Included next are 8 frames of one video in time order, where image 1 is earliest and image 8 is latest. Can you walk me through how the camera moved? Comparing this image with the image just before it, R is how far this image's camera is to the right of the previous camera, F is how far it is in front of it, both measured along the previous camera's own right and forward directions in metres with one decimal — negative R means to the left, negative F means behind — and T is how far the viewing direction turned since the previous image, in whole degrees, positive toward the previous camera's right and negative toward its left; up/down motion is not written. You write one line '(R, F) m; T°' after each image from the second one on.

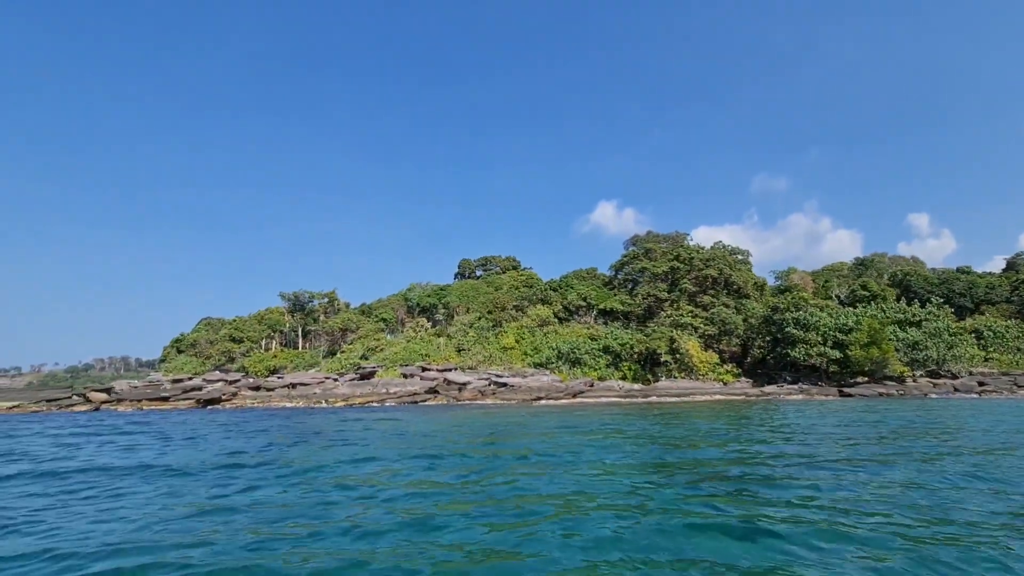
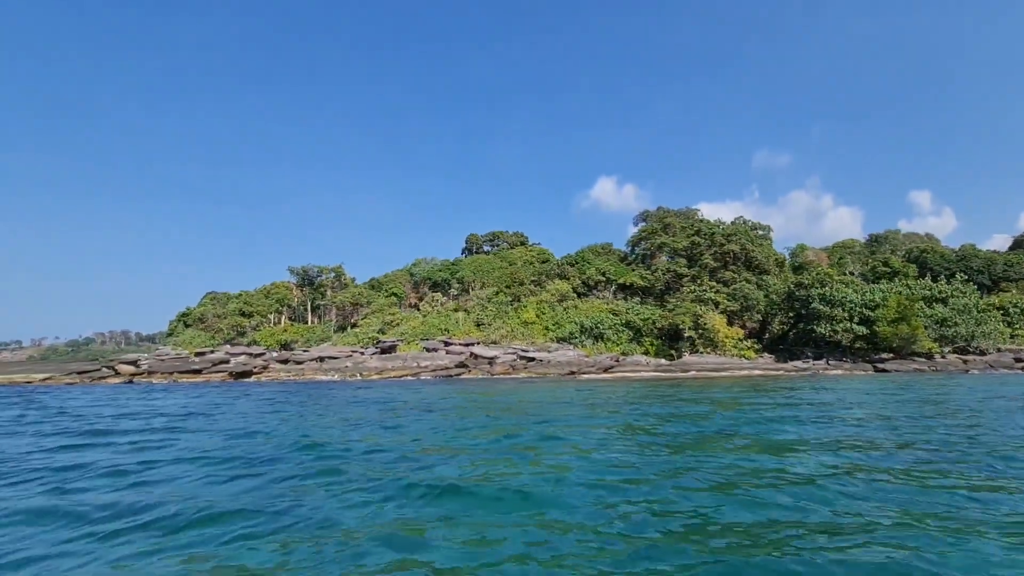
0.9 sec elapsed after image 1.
(-1.3, +0.3) m; 0°
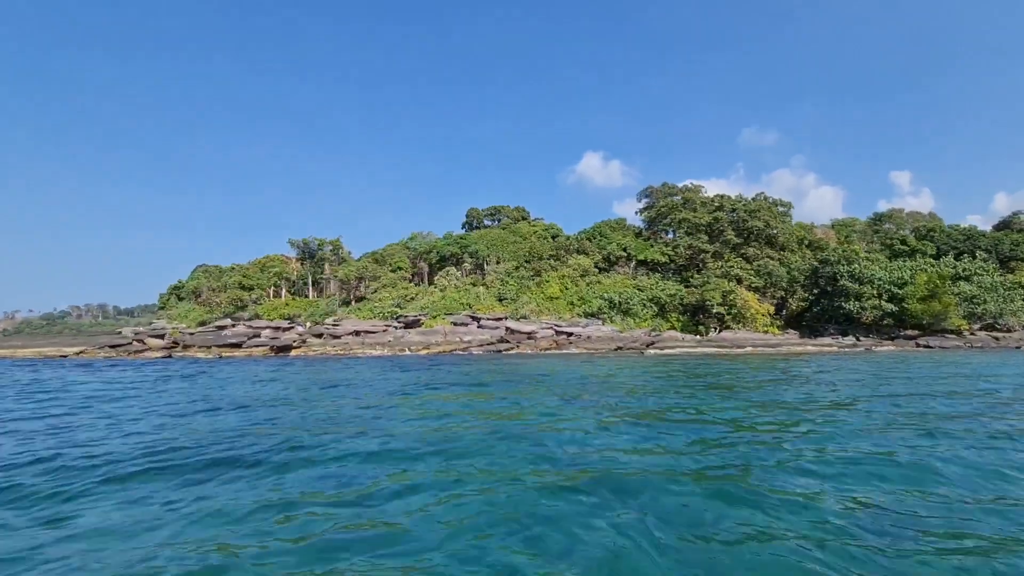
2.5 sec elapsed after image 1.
(-2.3, +0.4) m; +2°
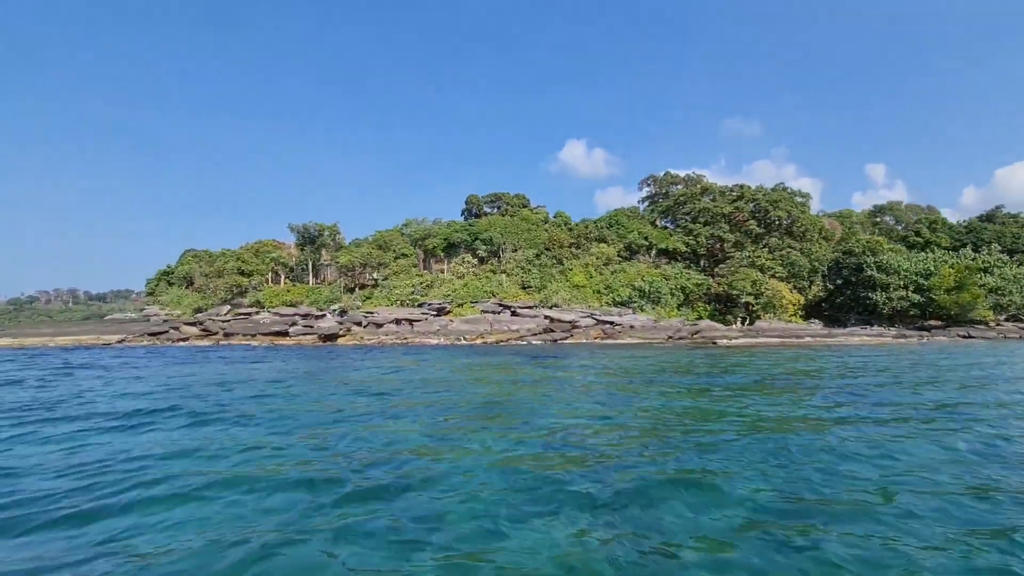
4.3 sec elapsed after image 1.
(-2.6, +0.4) m; +2°
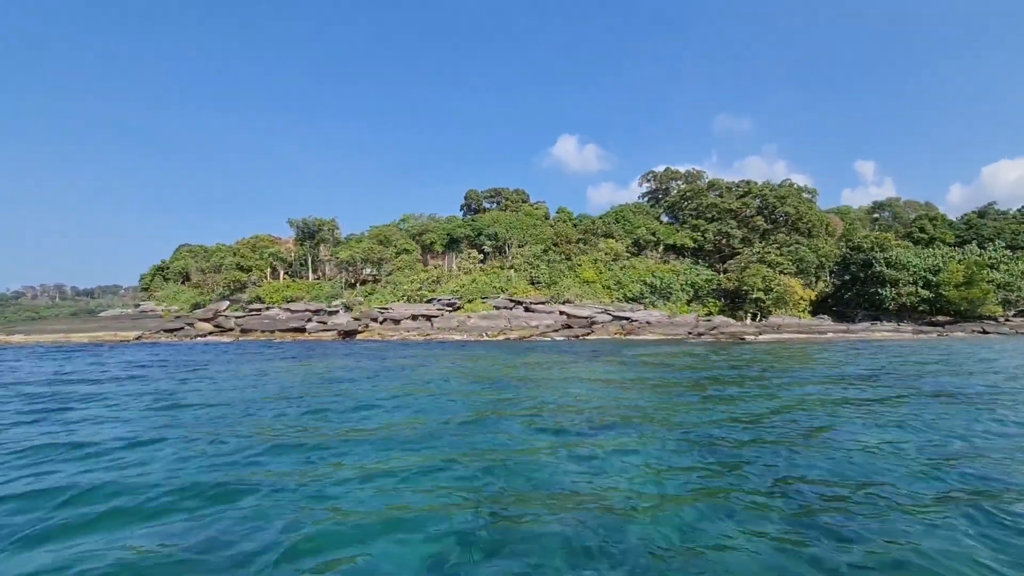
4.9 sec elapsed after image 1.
(-1.0, +0.1) m; +1°
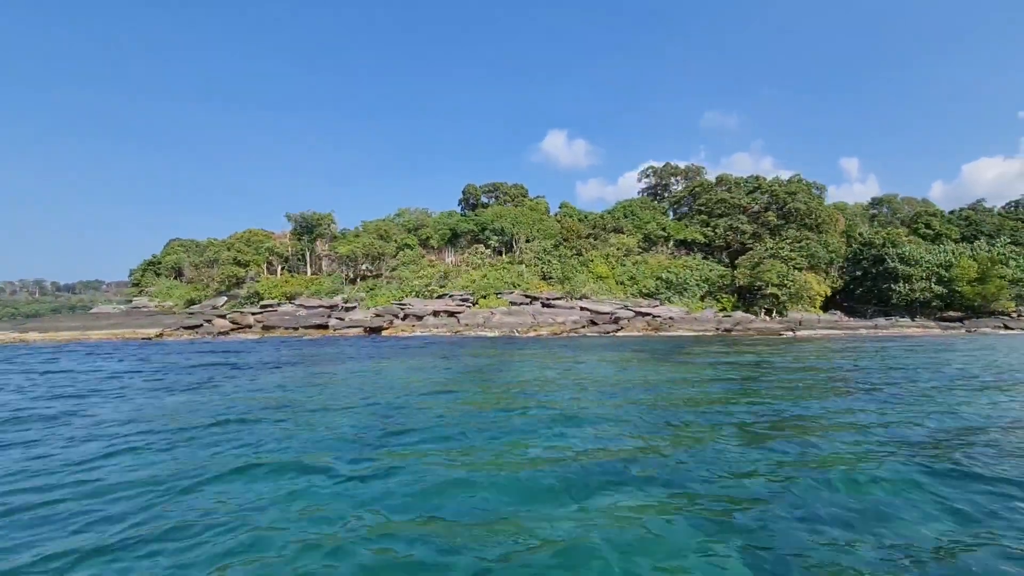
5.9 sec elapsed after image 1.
(-1.4, +0.3) m; +1°
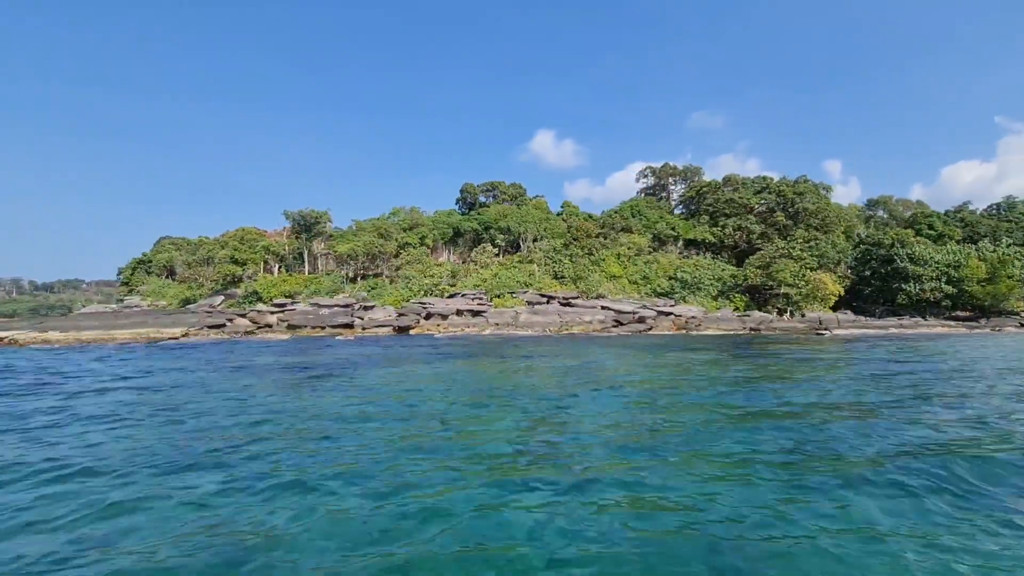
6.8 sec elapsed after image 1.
(-1.5, +0.2) m; +1°
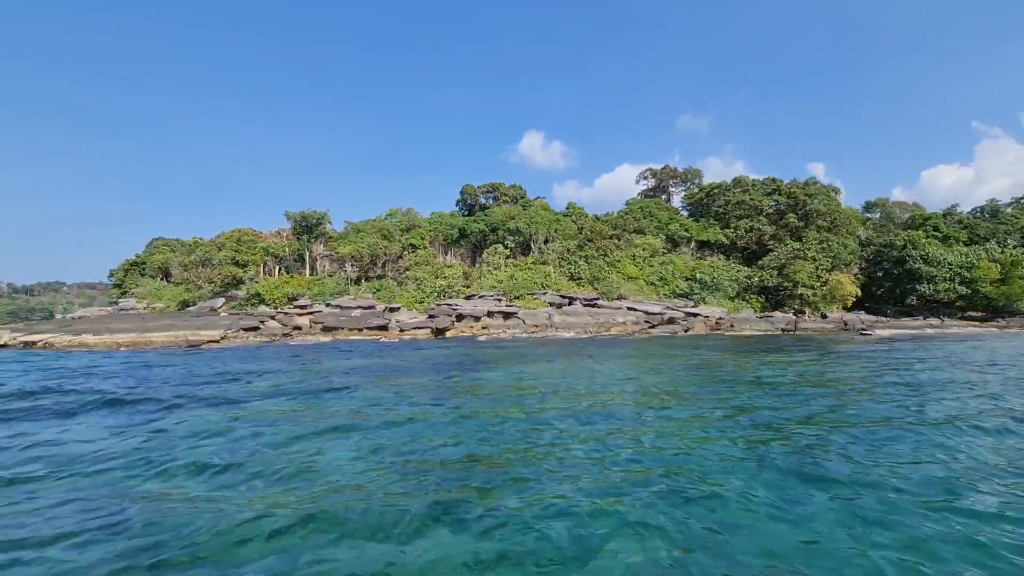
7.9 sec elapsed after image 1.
(-1.7, +0.2) m; +1°
